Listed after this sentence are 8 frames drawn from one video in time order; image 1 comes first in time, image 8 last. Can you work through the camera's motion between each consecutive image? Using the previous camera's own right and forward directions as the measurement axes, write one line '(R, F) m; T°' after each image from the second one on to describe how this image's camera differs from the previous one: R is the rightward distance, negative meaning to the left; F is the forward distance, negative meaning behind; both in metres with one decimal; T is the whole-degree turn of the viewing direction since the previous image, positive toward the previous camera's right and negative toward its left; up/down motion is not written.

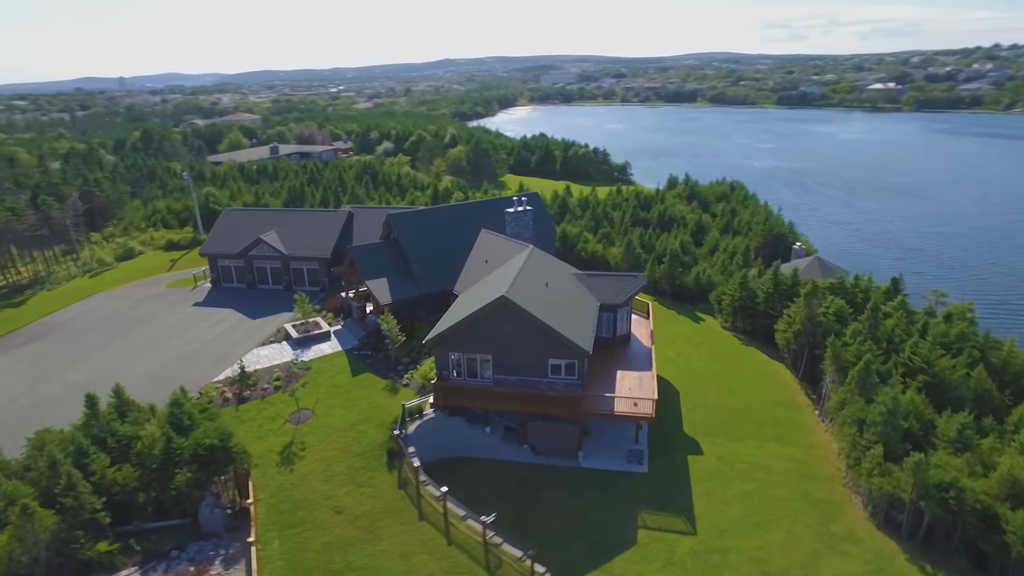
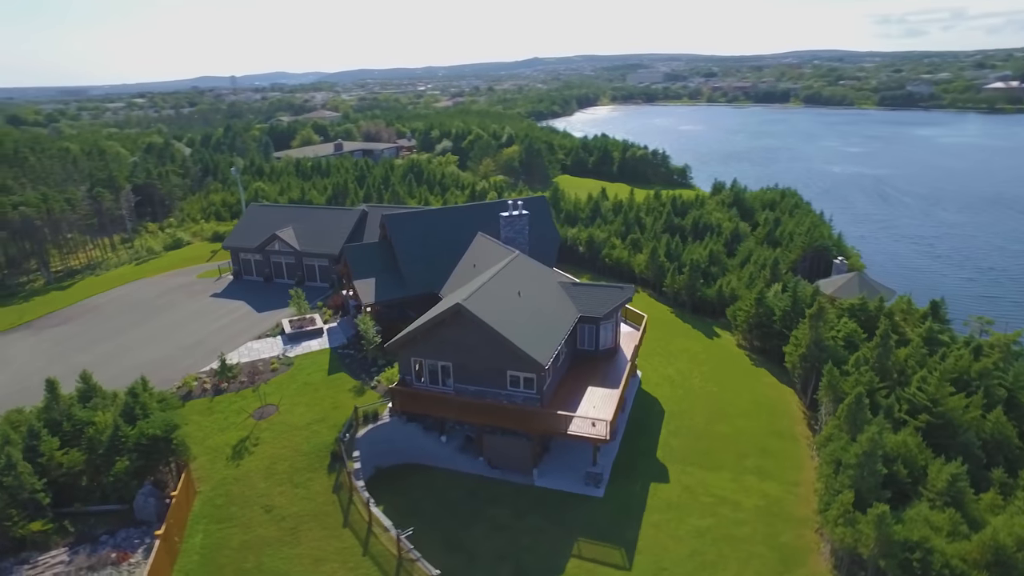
(+4.2, +1.0) m; -7°
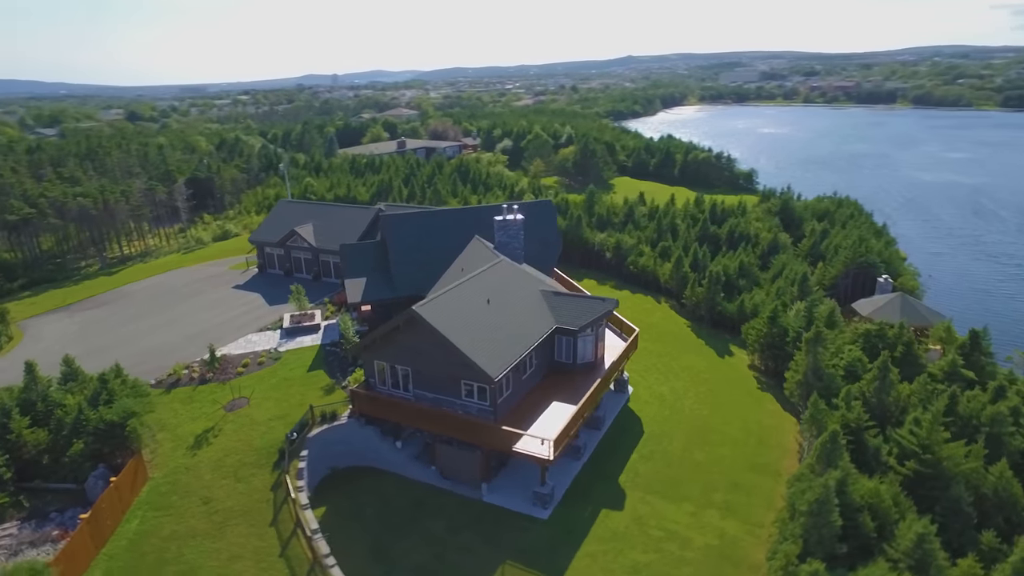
(+4.3, +1.0) m; -8°
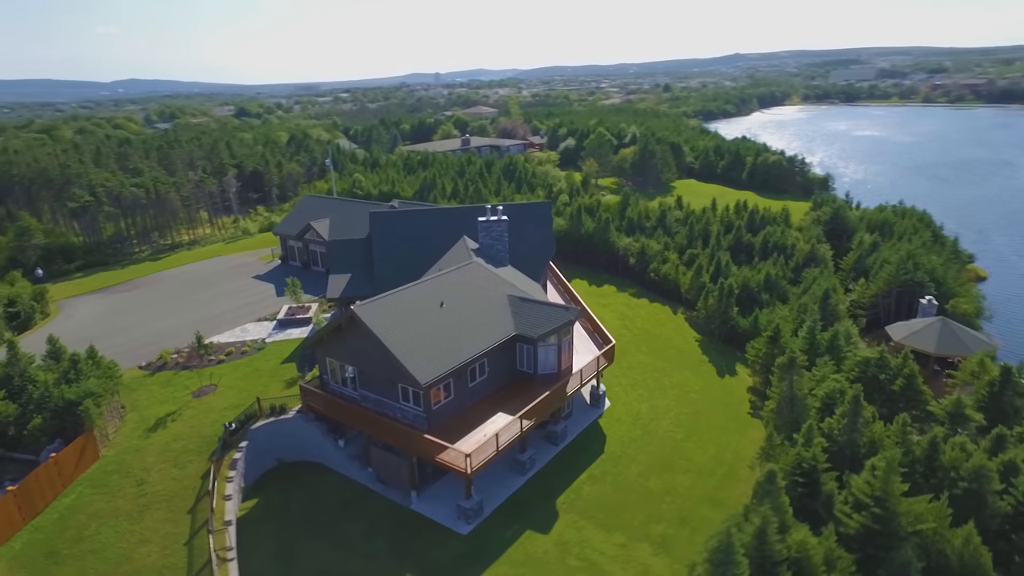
(+5.0, +1.2) m; -8°
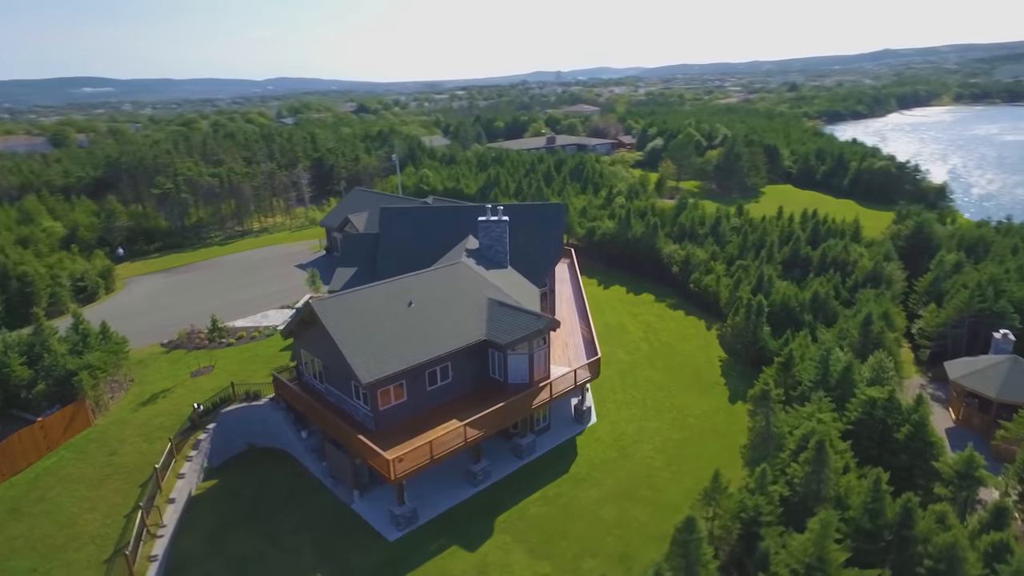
(+5.0, +1.4) m; -10°
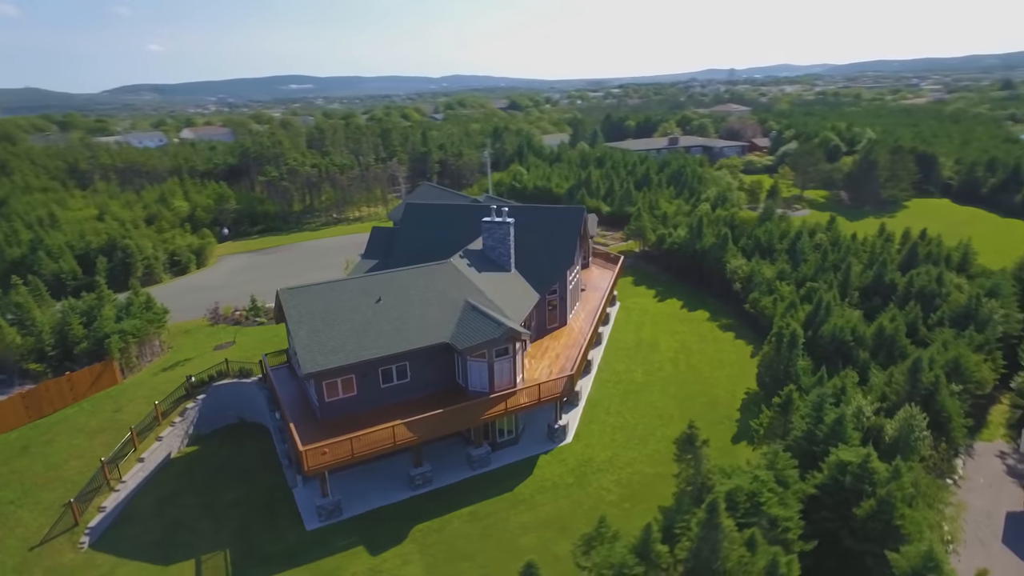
(+6.4, +1.7) m; -14°
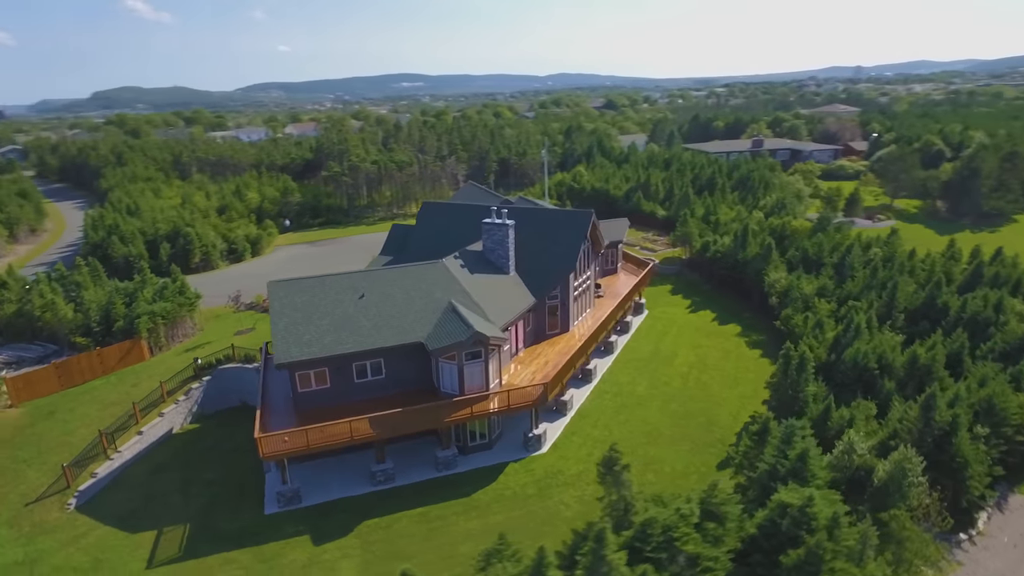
(+4.2, +0.7) m; -9°
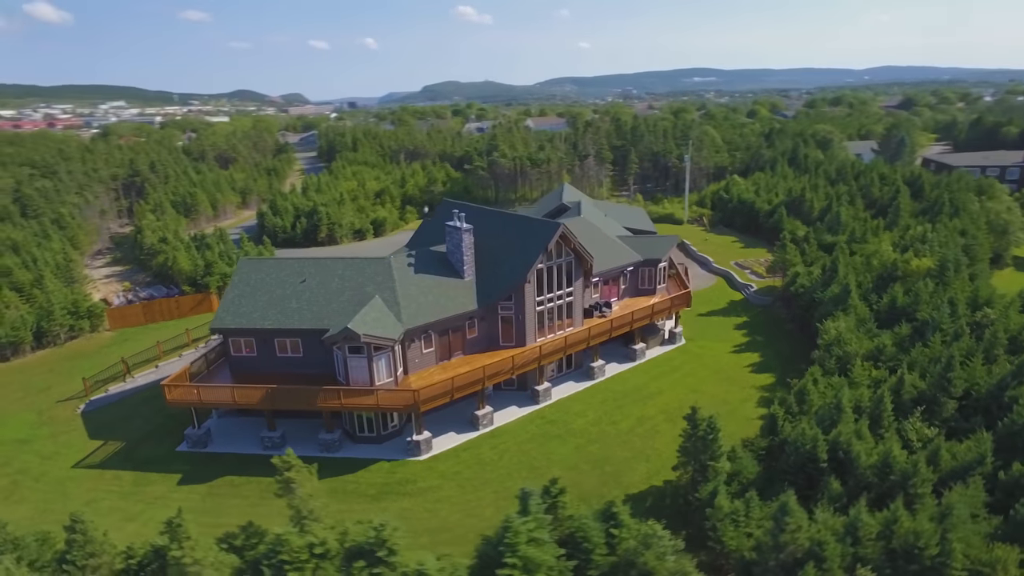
(+12.7, +3.4) m; -24°
